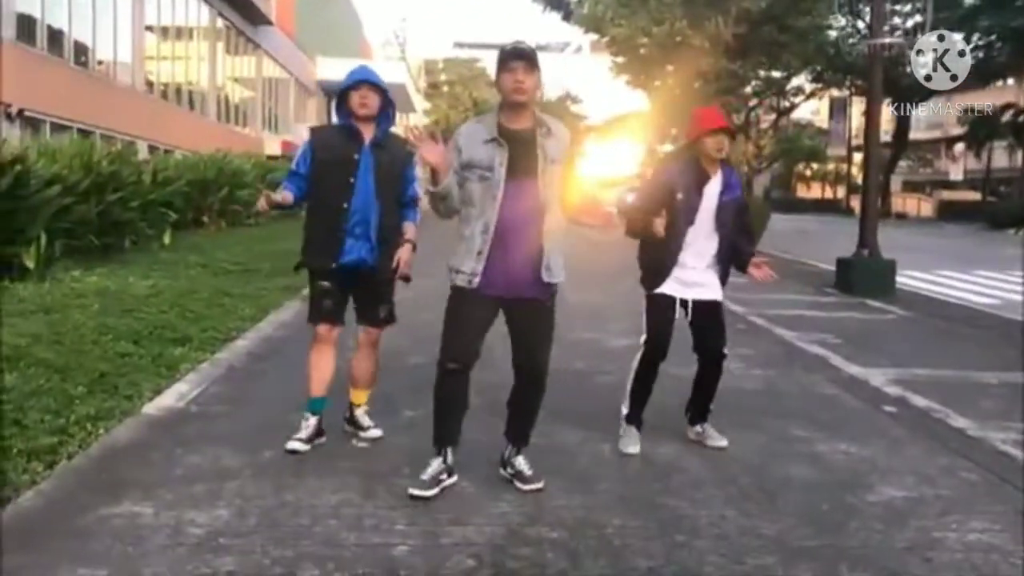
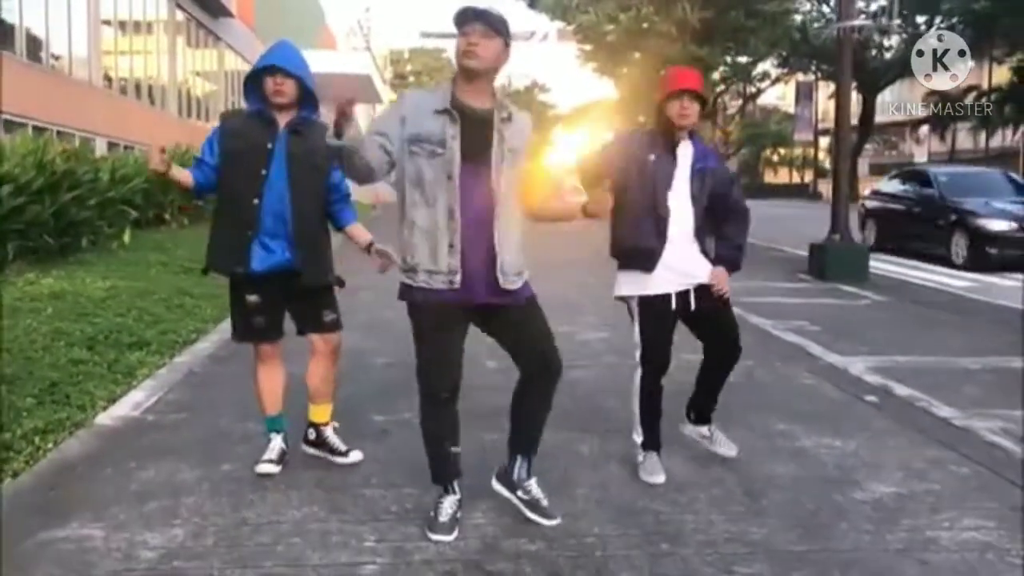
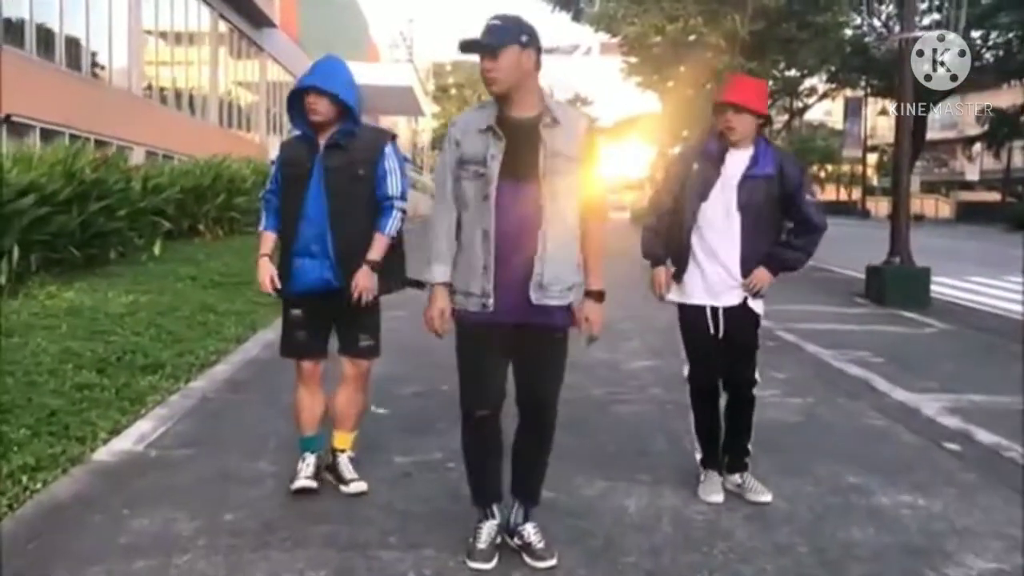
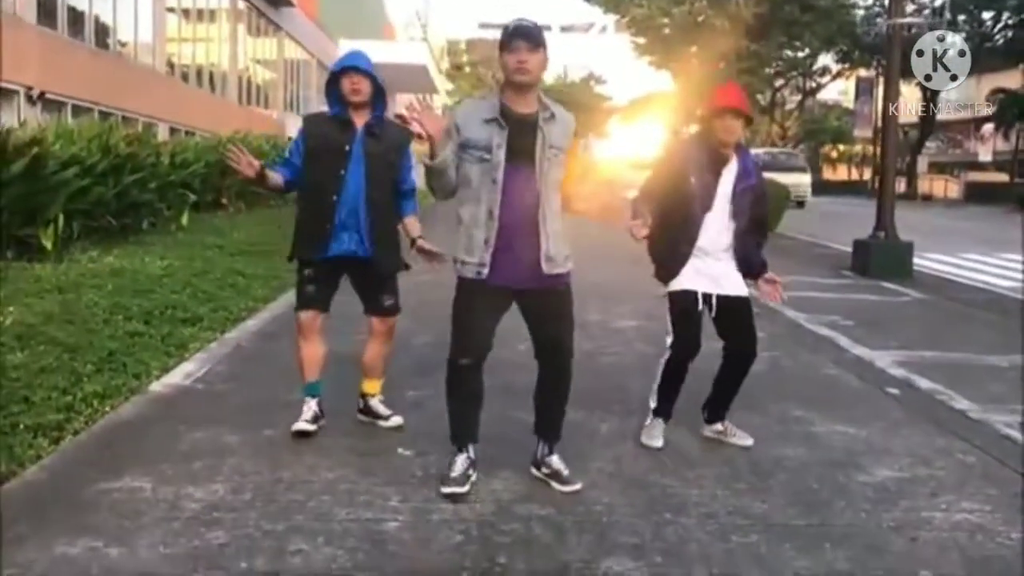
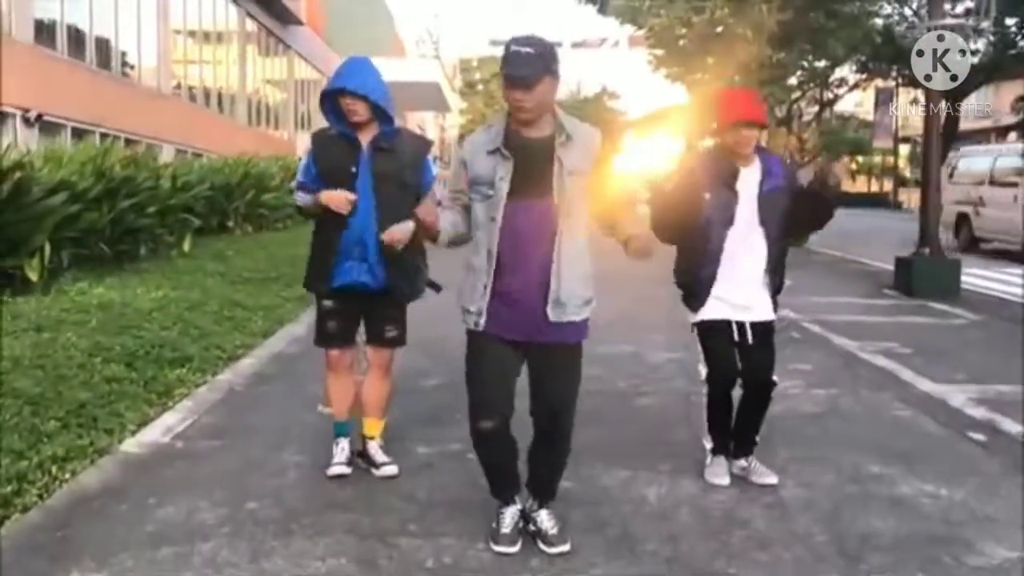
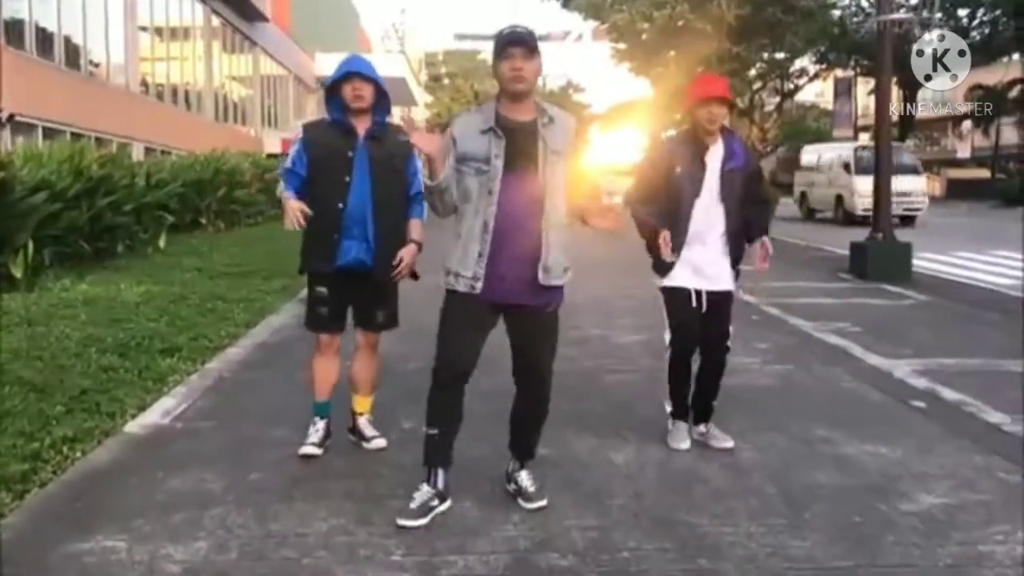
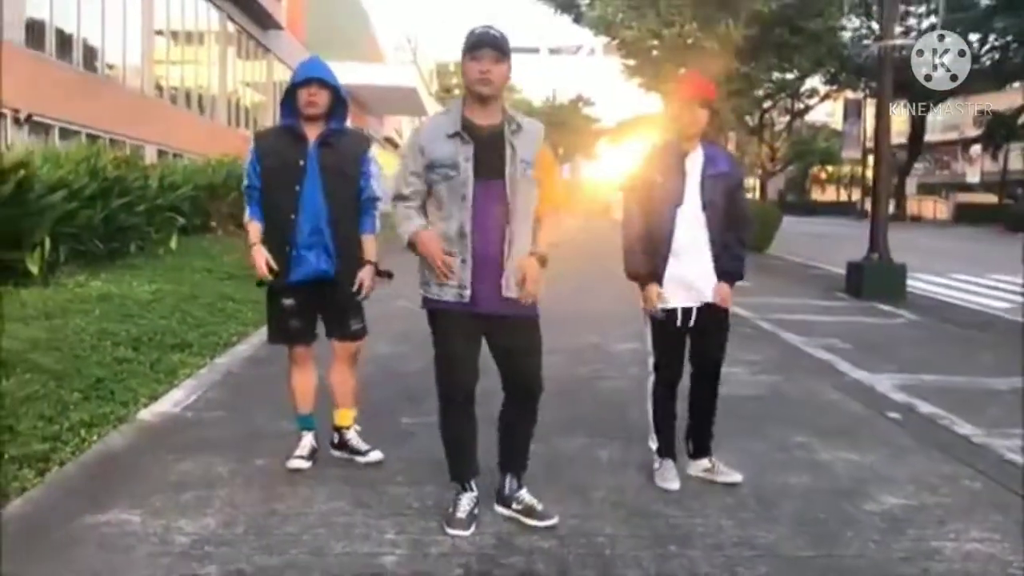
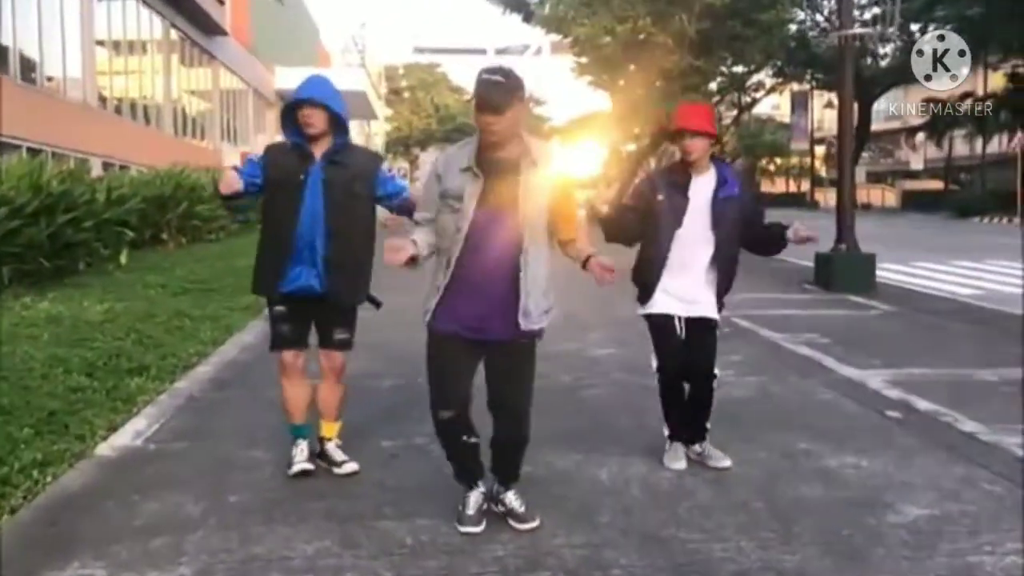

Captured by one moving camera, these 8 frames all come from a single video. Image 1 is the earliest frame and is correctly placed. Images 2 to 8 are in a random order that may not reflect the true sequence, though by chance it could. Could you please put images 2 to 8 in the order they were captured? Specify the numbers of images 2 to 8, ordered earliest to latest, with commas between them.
8, 3, 2, 7, 4, 6, 5
